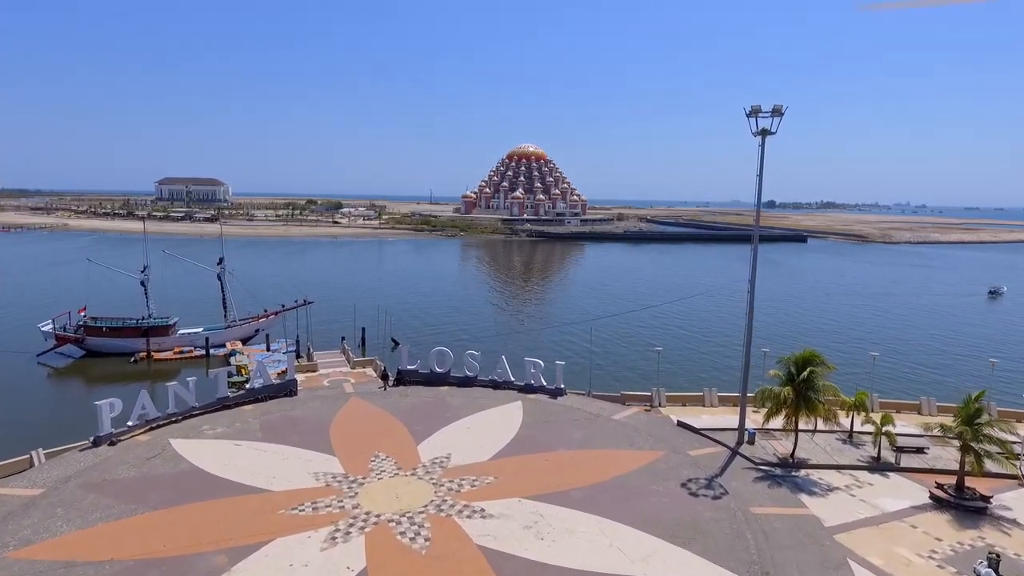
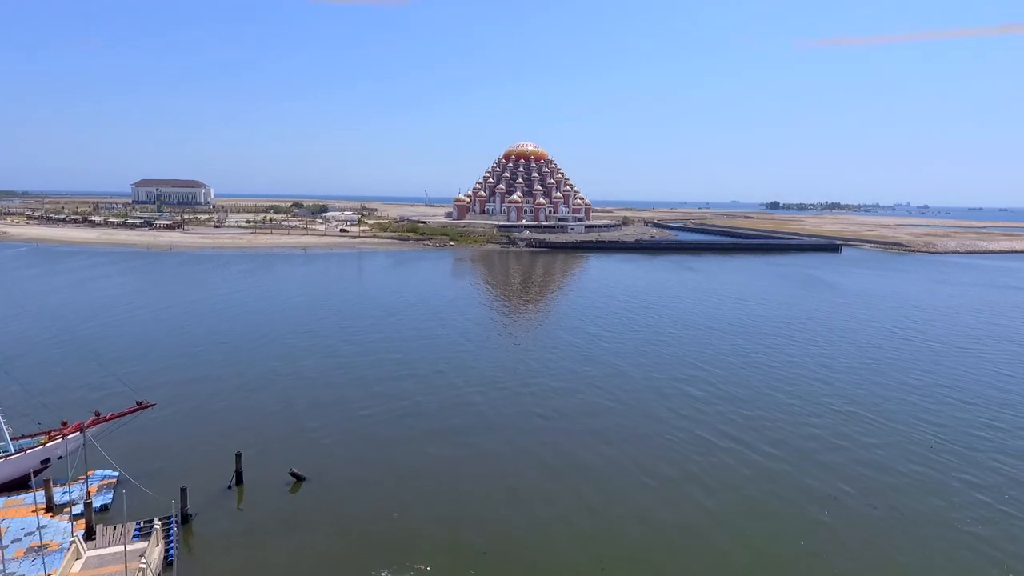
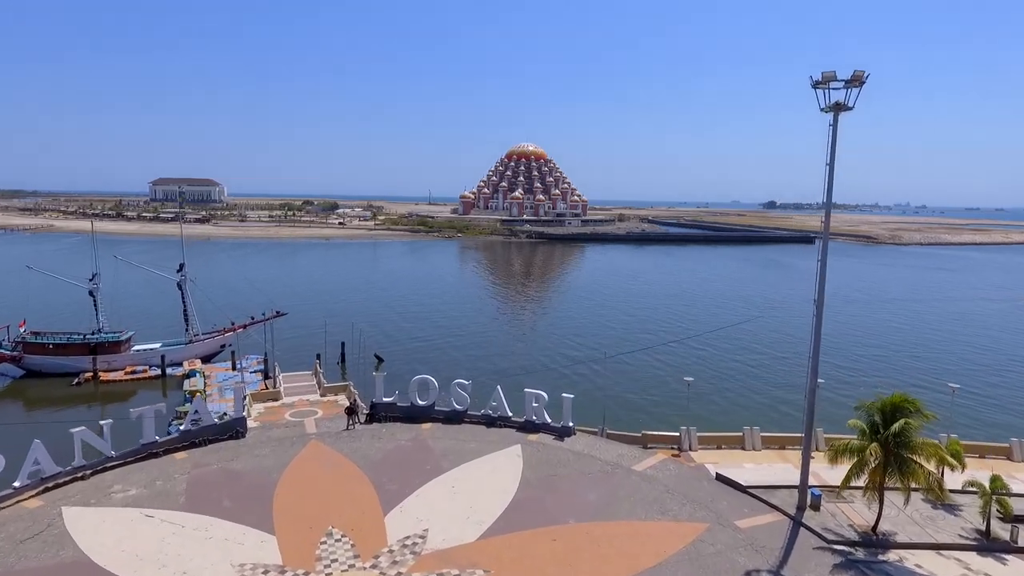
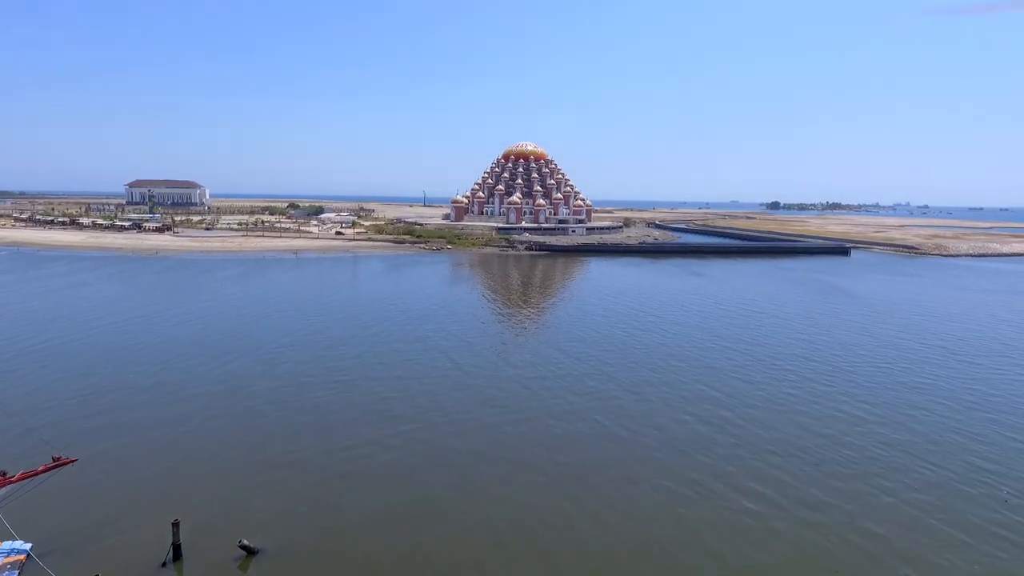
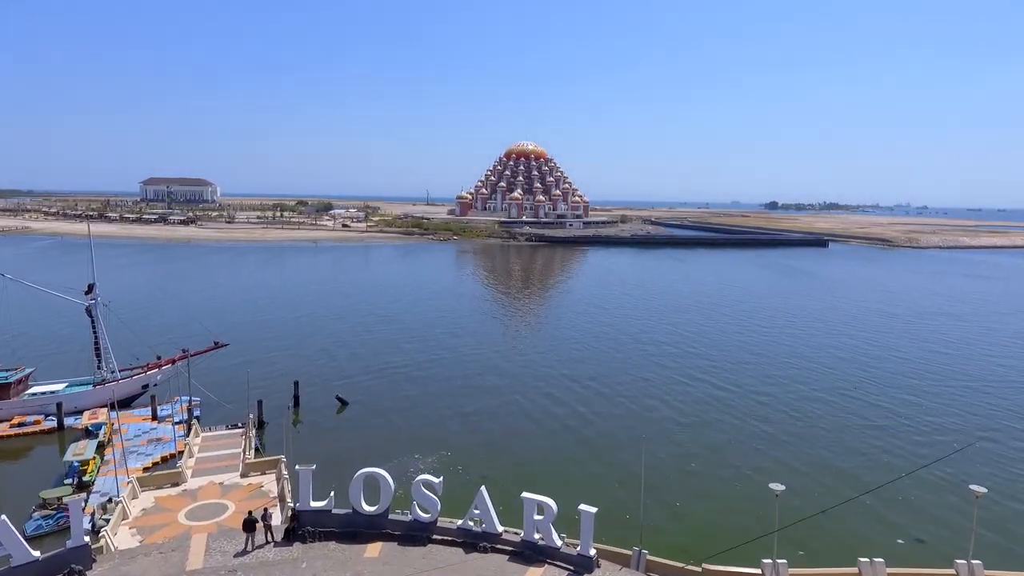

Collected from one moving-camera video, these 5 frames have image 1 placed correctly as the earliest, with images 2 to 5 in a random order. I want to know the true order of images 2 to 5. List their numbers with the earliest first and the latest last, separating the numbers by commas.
3, 5, 2, 4
